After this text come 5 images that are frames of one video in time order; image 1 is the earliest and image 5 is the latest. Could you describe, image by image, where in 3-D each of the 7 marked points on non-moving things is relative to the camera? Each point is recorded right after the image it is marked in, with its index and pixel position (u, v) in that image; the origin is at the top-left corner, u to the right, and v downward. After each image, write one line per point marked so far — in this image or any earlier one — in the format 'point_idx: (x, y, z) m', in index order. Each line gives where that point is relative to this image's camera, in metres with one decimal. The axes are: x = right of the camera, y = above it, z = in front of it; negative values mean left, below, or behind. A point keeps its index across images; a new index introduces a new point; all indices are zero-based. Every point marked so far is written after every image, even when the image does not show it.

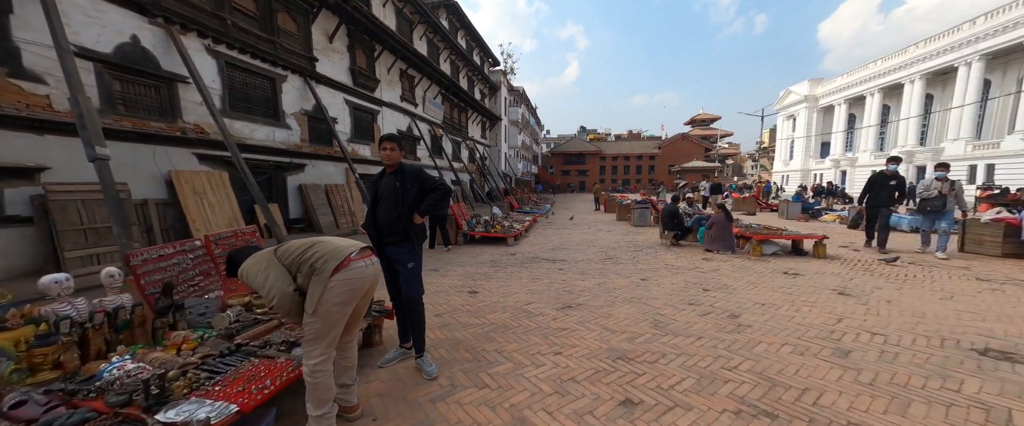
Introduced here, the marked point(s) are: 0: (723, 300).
0: (+2.6, -1.1, +4.5) m
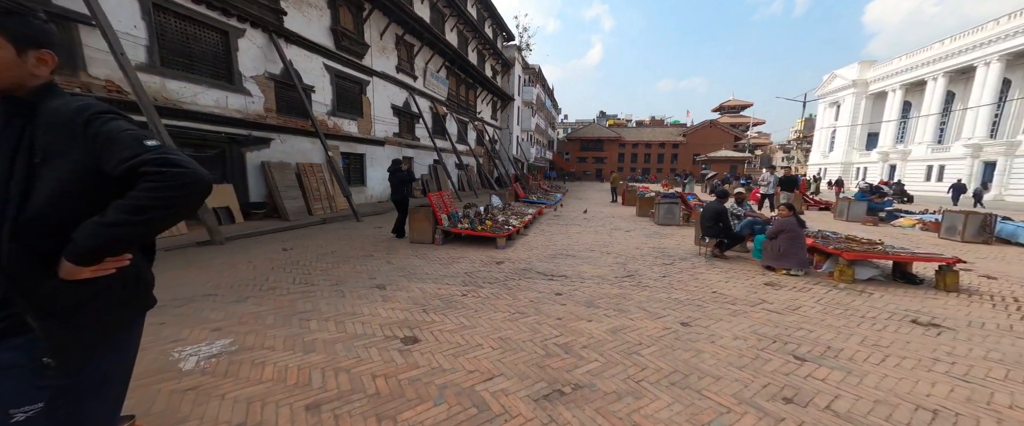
0: (+2.2, -1.2, +2.5) m
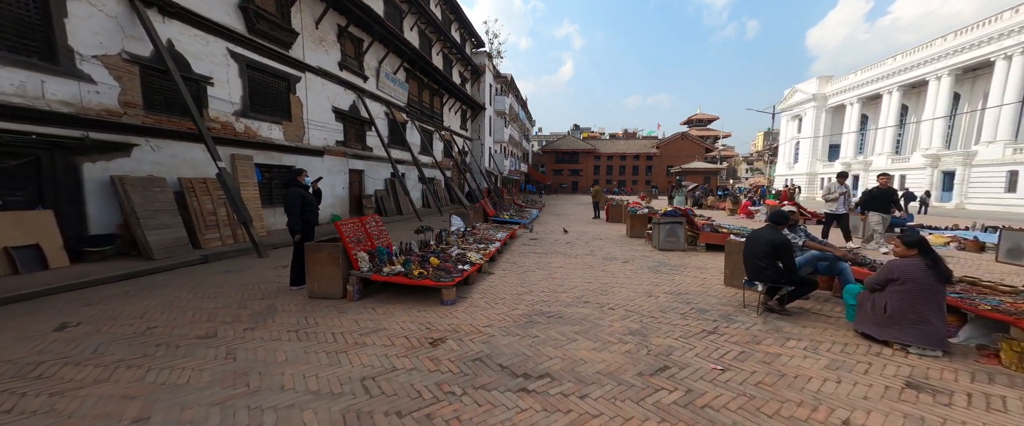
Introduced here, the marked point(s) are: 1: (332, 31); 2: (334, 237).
0: (+1.9, -1.4, +0.1) m
1: (-6.7, +6.7, +13.9) m
2: (-2.3, -0.3, +4.9) m
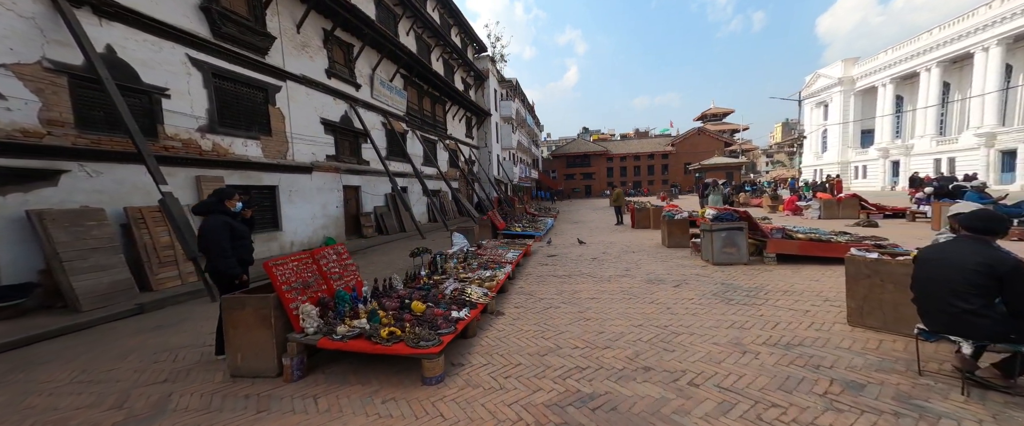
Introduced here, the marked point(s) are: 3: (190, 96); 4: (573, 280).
0: (+1.9, -1.4, -1.7) m
1: (-6.6, +6.0, +12.6) m
2: (-2.2, -0.6, +3.3) m
3: (-7.4, +2.7, +8.6) m
4: (+1.0, -1.1, +6.3) m
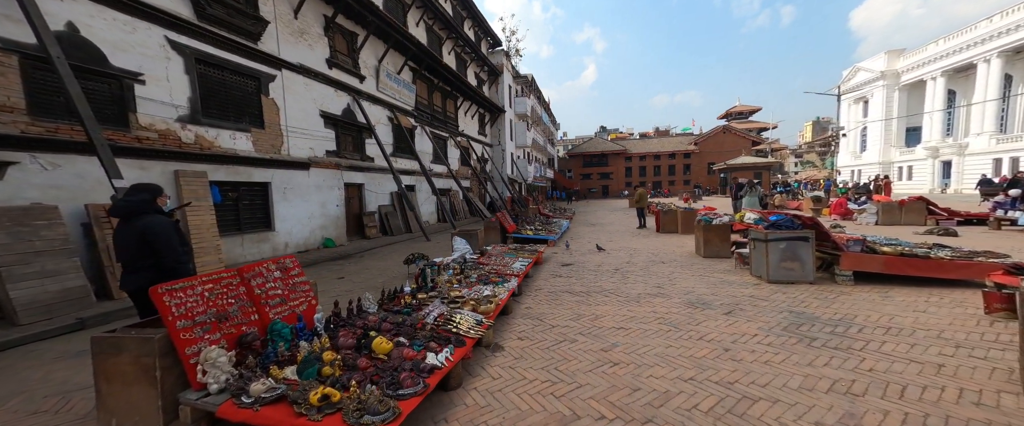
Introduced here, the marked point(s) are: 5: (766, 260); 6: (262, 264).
0: (+1.7, -1.5, -2.9) m
1: (-6.2, +6.0, +11.8) m
2: (-2.2, -0.7, +2.3) m
3: (-7.1, +2.7, +7.8) m
4: (+1.1, -1.2, +5.1) m
5: (+3.7, -0.7, +5.4) m
6: (-2.1, -0.4, +3.0) m
